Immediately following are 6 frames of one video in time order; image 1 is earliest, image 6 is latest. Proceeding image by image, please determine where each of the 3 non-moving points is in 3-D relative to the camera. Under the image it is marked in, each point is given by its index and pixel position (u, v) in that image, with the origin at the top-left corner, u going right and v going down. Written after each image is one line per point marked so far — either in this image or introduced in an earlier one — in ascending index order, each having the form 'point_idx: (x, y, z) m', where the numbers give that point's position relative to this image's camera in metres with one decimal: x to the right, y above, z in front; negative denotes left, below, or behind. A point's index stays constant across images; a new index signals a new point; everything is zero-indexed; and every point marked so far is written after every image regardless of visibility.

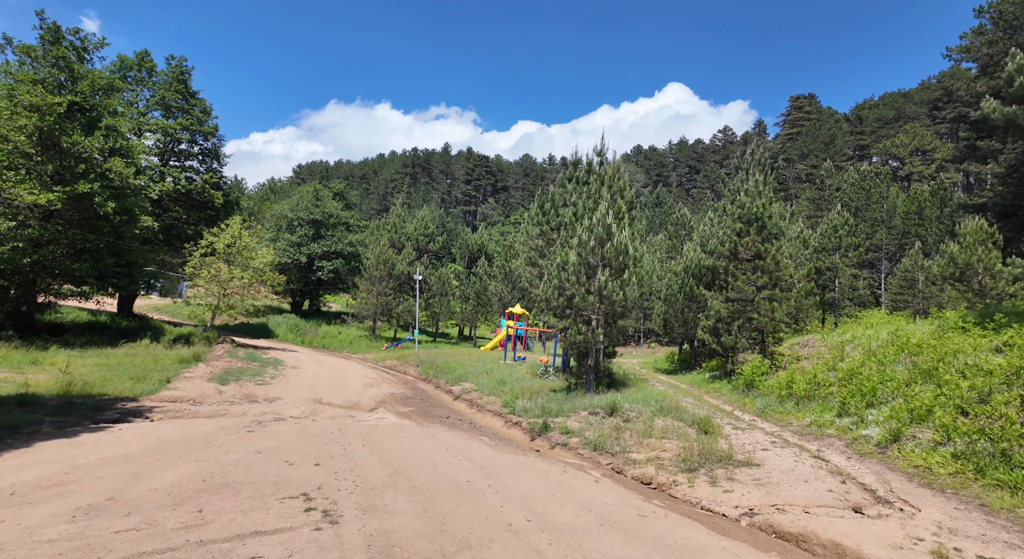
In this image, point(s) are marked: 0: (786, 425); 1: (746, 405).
0: (+6.6, -3.5, +14.4) m
1: (+7.0, -3.7, +17.8) m
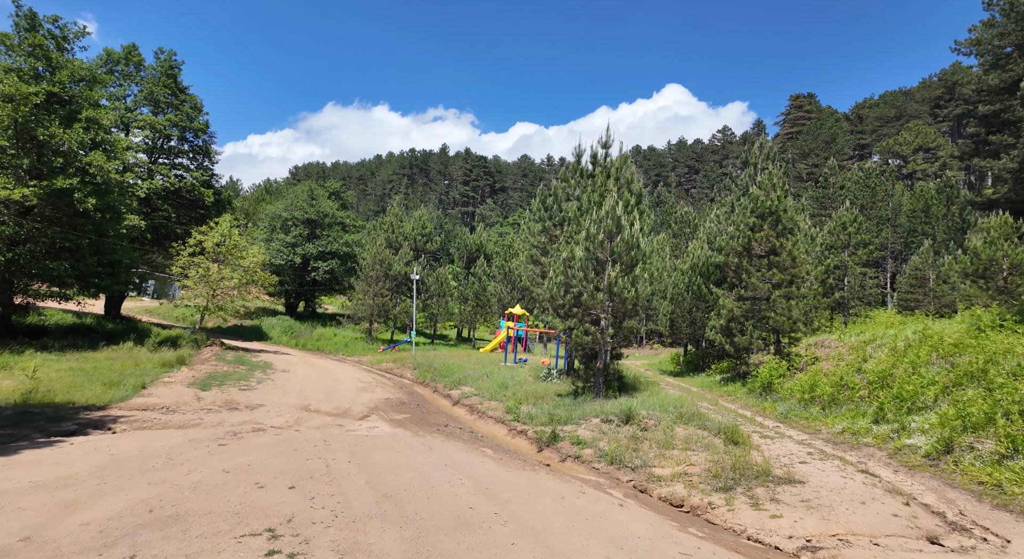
0: (+6.7, -3.4, +13.2) m
1: (+7.1, -3.6, +16.6) m
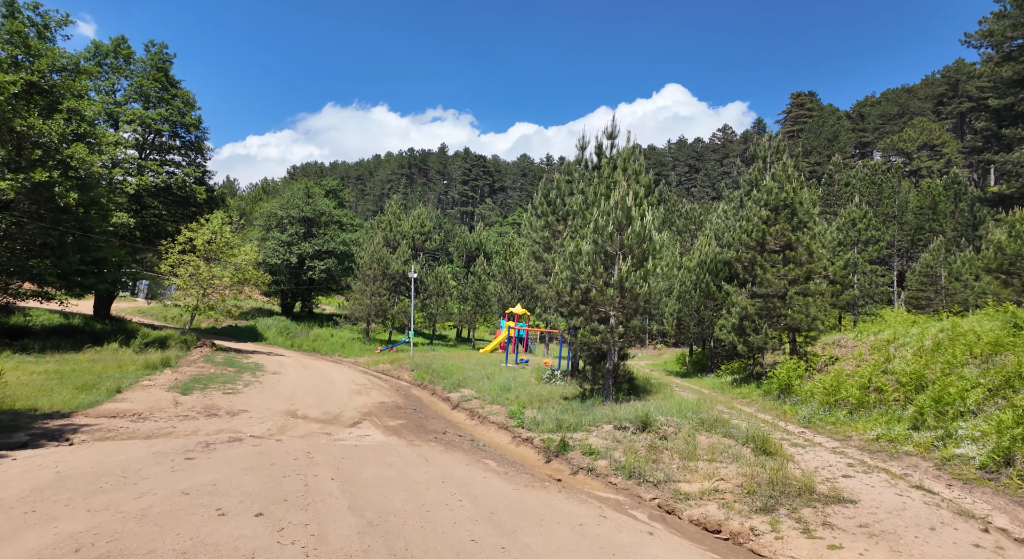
0: (+6.8, -3.2, +12.1) m
1: (+7.2, -3.5, +15.5) m
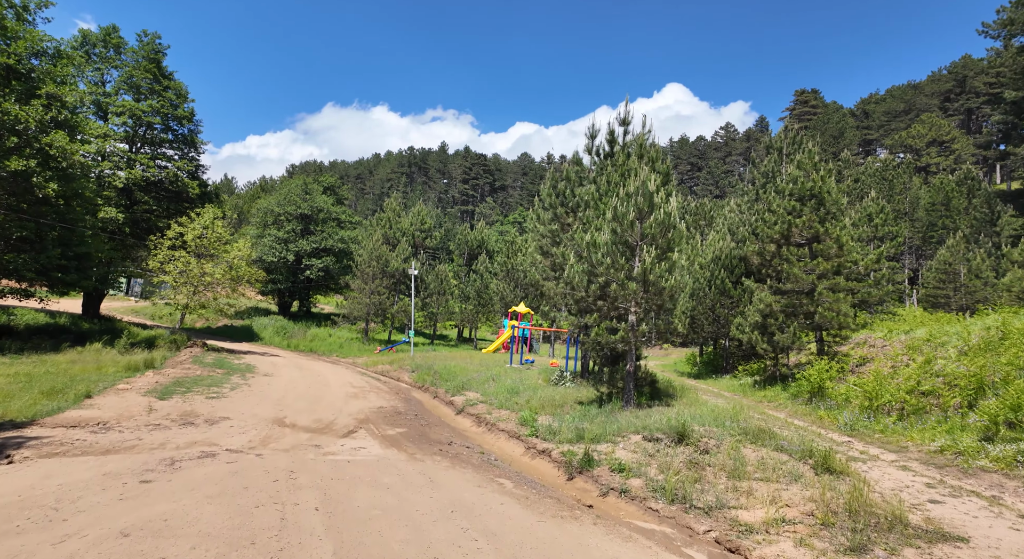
0: (+7.0, -3.1, +10.7) m
1: (+7.4, -3.3, +14.1) m
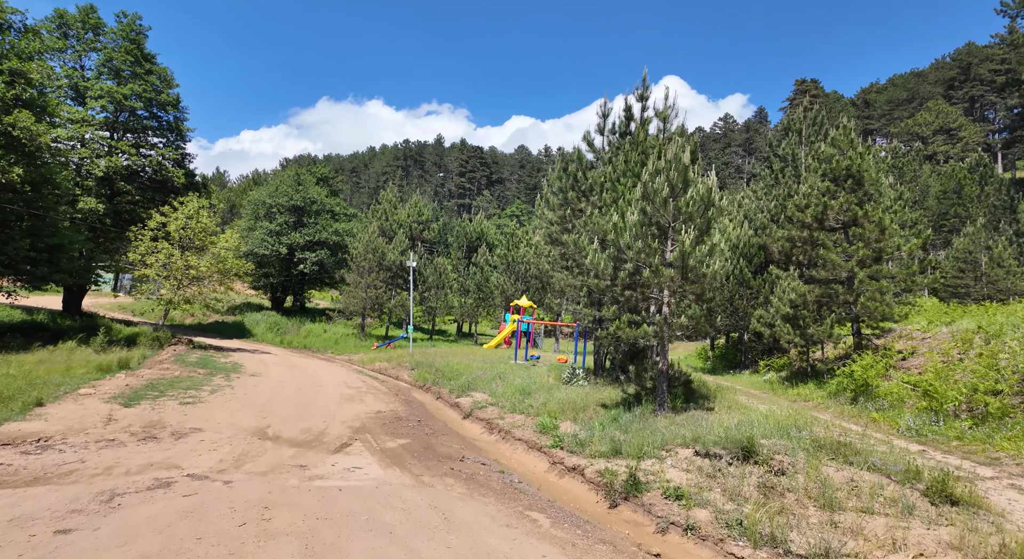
0: (+7.4, -2.8, +9.0) m
1: (+7.8, -3.0, +12.4) m
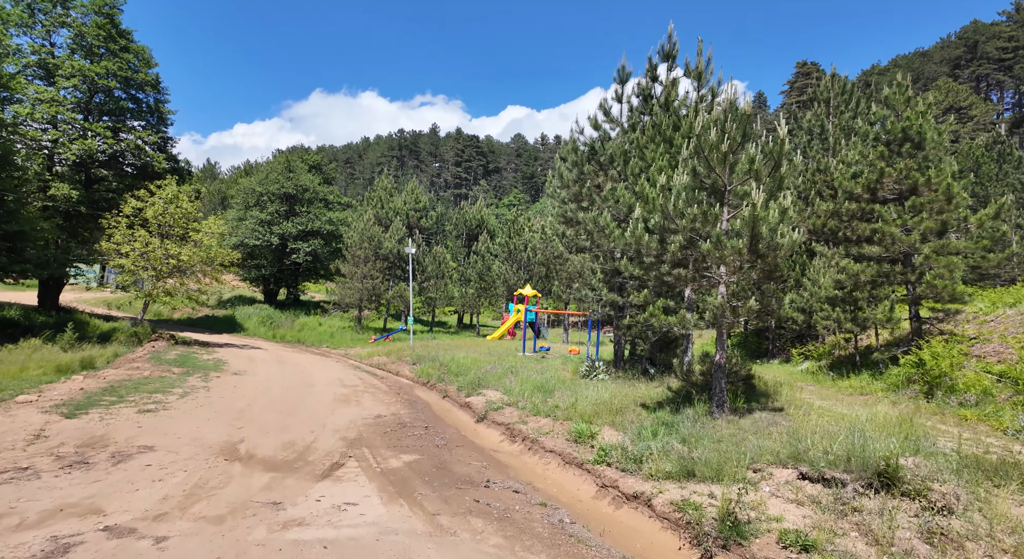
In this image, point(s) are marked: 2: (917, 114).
0: (+7.9, -2.3, +6.9) m
1: (+8.2, -2.5, +10.3) m
2: (+11.0, +4.4, +16.2) m
